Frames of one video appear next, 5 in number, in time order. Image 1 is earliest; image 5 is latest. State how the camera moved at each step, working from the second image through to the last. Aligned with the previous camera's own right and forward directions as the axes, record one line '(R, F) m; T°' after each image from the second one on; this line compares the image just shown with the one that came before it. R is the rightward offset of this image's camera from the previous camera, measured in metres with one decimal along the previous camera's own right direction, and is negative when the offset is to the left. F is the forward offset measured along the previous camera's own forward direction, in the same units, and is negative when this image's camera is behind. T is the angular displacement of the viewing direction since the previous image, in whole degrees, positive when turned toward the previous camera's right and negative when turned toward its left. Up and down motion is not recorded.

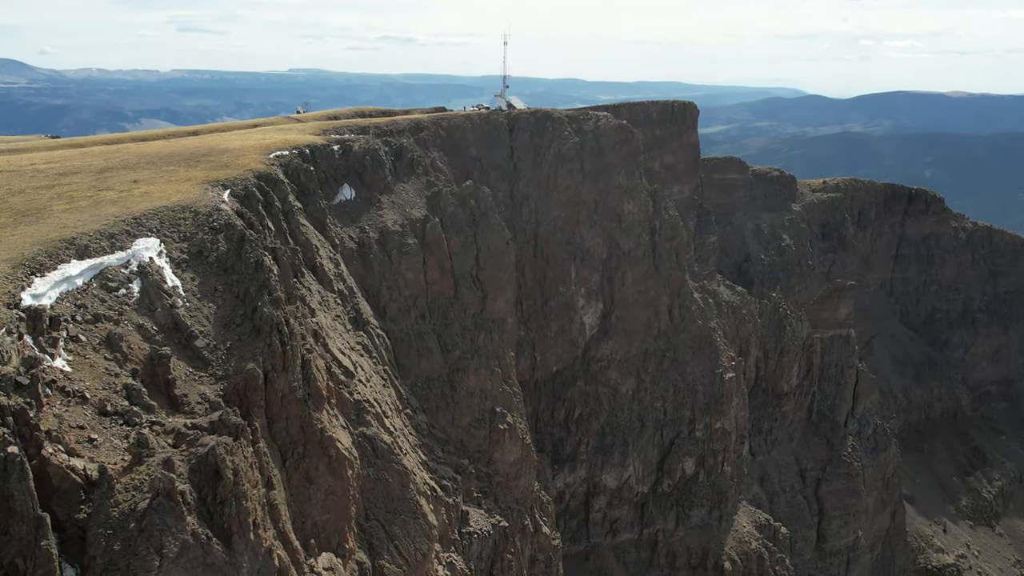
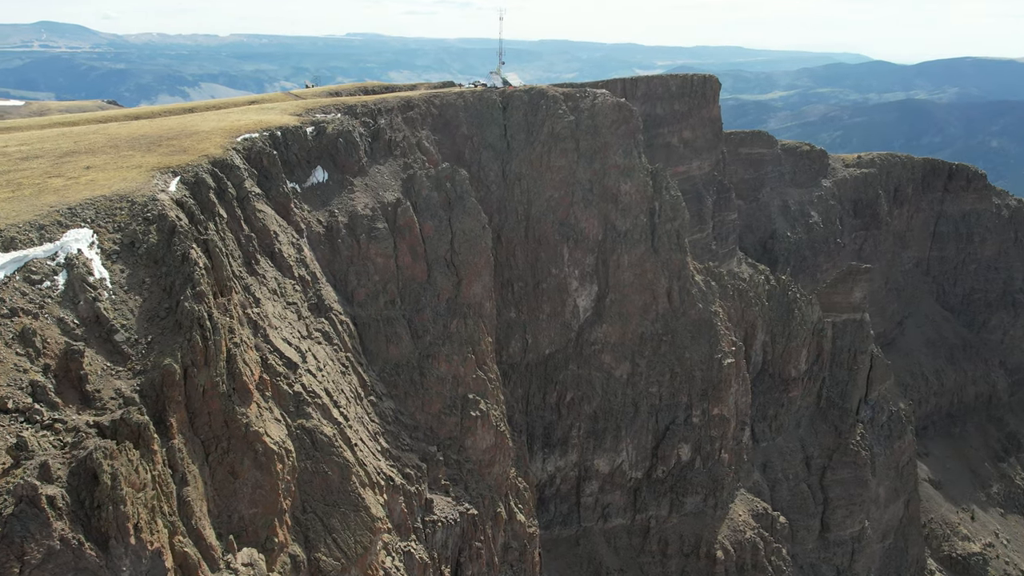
(+3.2, +0.7) m; -4°
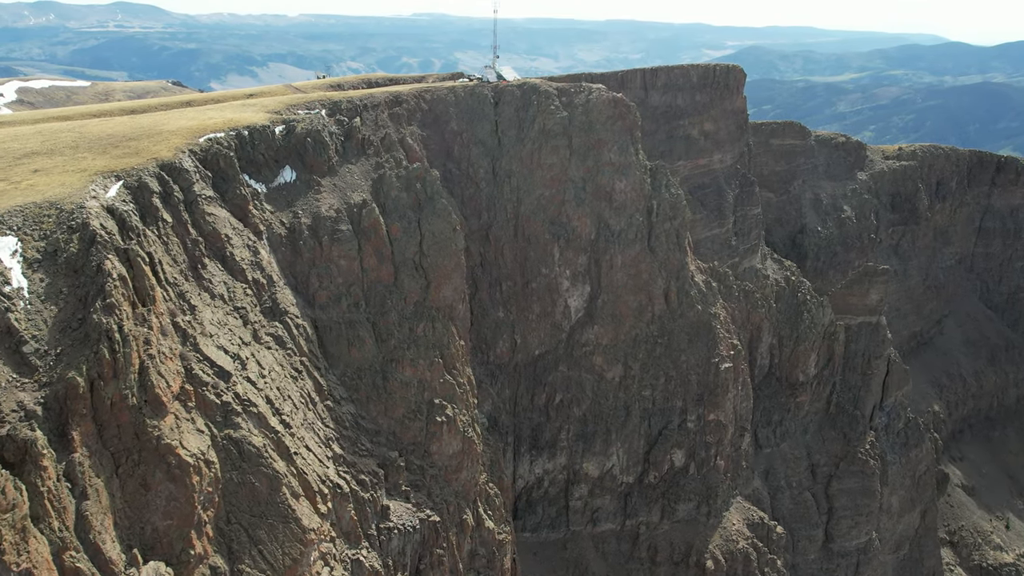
(+3.7, +0.9) m; -4°
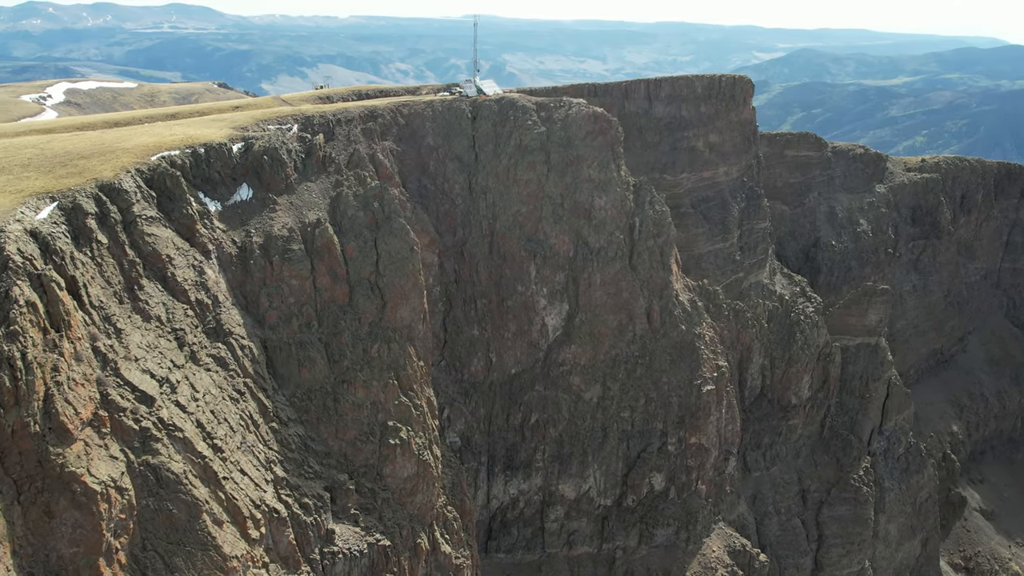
(+3.4, +0.8) m; -3°
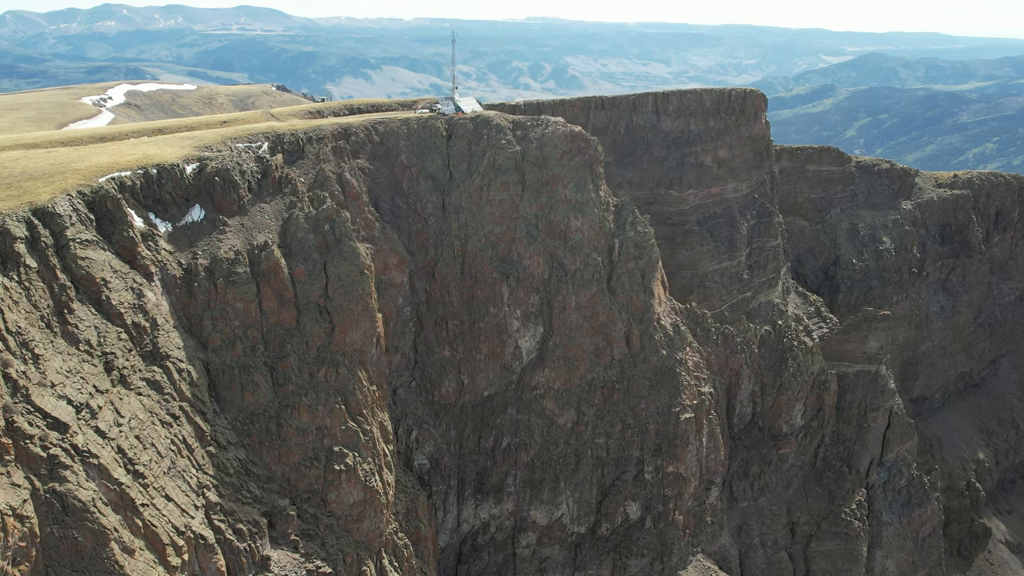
(+4.2, +0.9) m; -4°
